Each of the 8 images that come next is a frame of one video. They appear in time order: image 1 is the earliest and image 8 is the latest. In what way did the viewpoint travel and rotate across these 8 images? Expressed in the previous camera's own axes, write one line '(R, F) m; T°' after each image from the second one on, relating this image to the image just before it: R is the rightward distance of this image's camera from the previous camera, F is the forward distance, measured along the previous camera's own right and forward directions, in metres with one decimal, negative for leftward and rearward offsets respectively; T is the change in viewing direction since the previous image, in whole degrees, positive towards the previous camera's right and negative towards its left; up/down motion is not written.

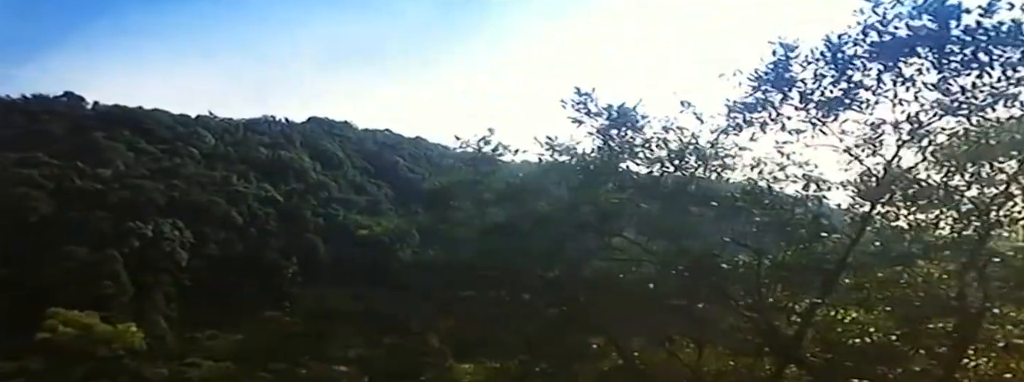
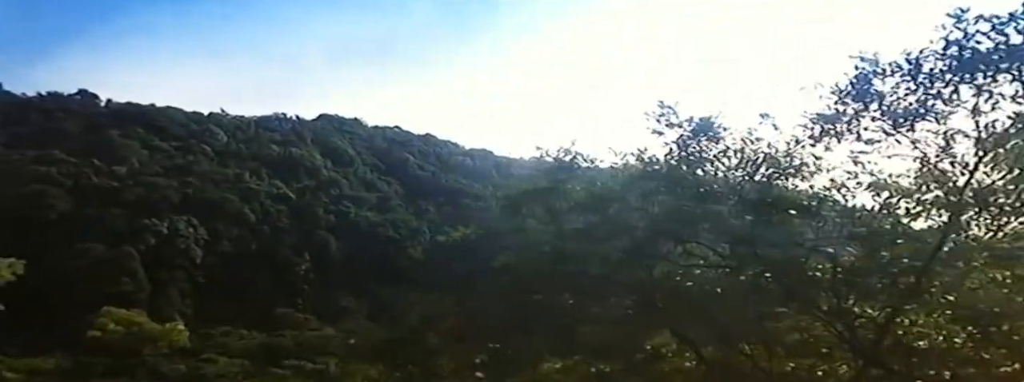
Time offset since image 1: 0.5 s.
(-0.2, -0.1) m; -1°
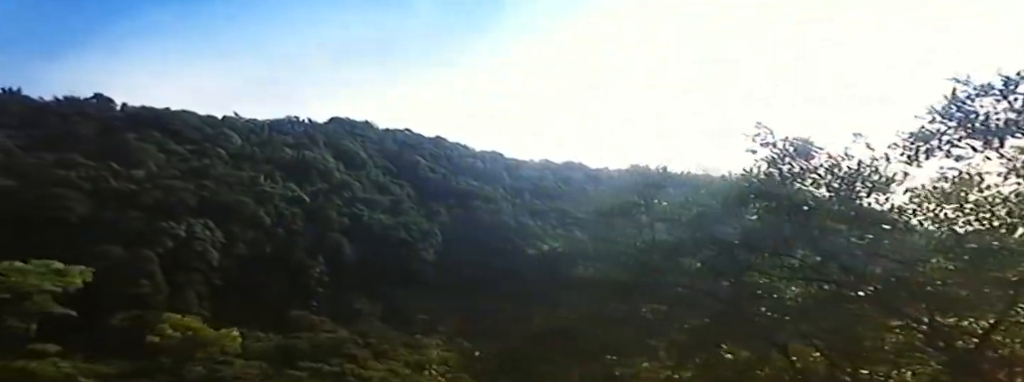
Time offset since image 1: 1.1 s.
(-0.2, -0.1) m; -1°
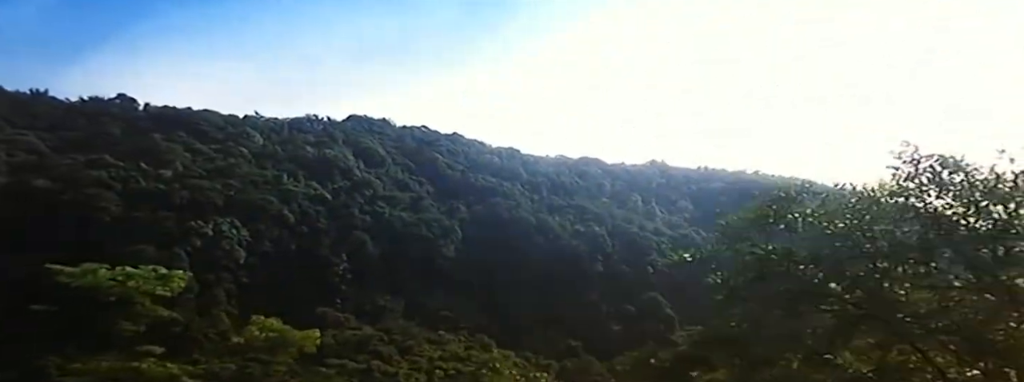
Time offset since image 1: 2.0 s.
(-0.3, -0.2) m; -1°
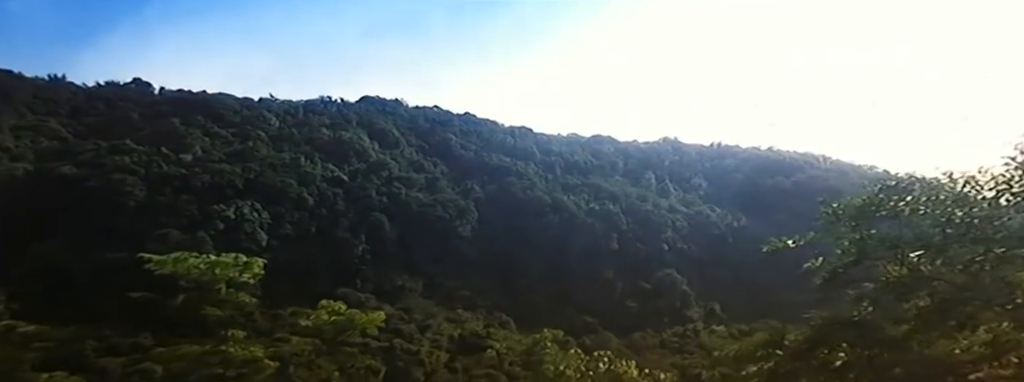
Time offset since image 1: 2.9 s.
(-0.2, -0.2) m; -1°
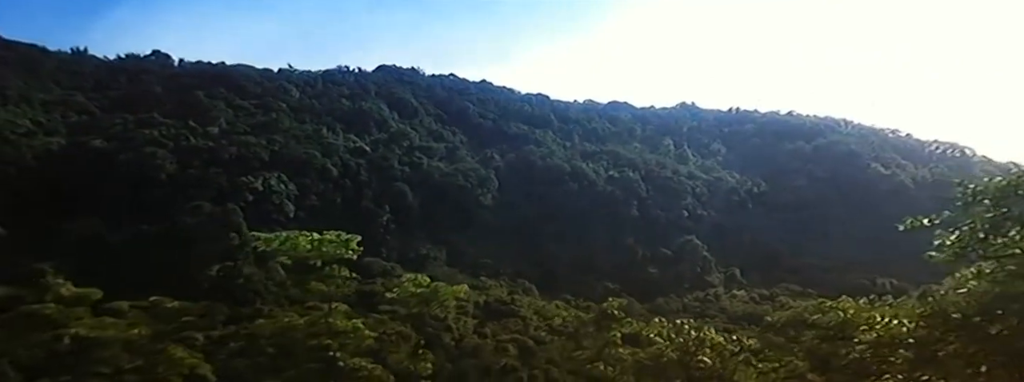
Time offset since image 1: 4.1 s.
(-0.3, -0.2) m; -1°
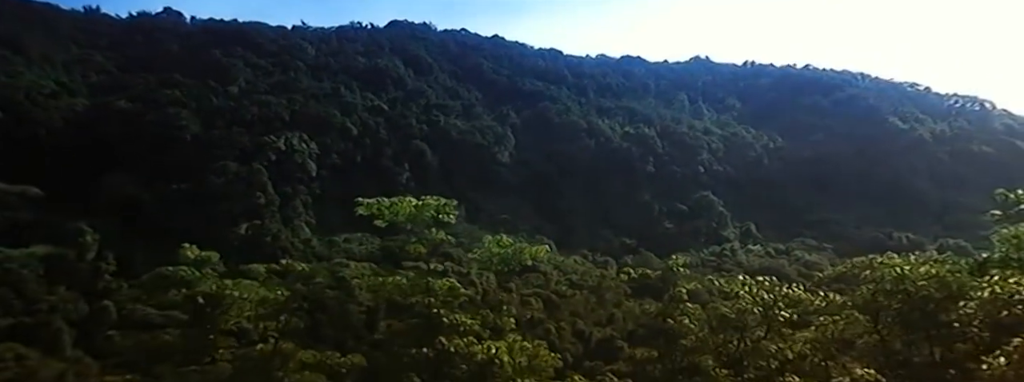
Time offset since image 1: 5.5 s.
(-0.4, -0.2) m; -1°
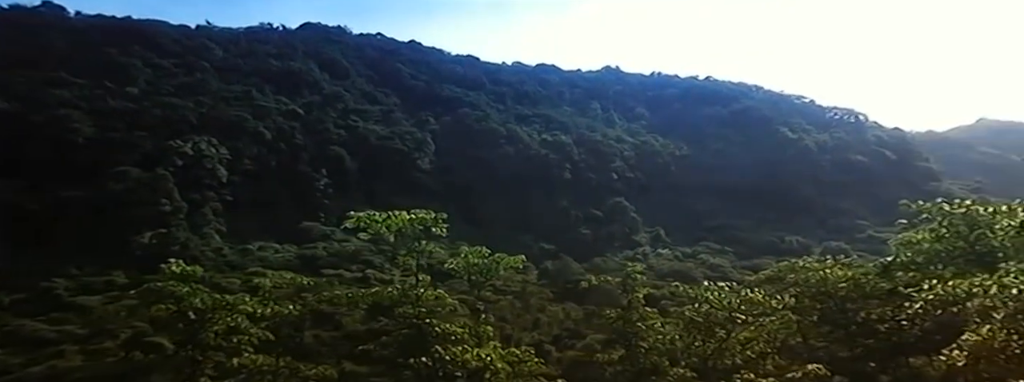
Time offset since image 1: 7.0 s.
(-0.4, +0.2) m; +7°
